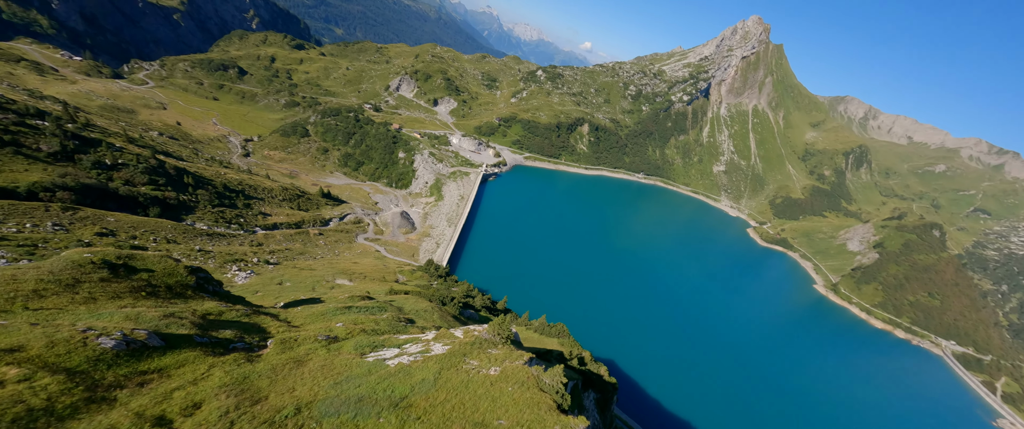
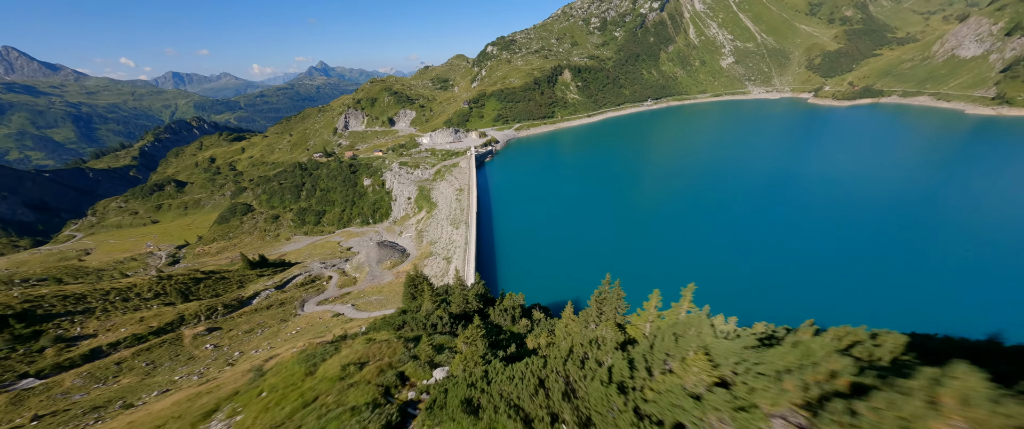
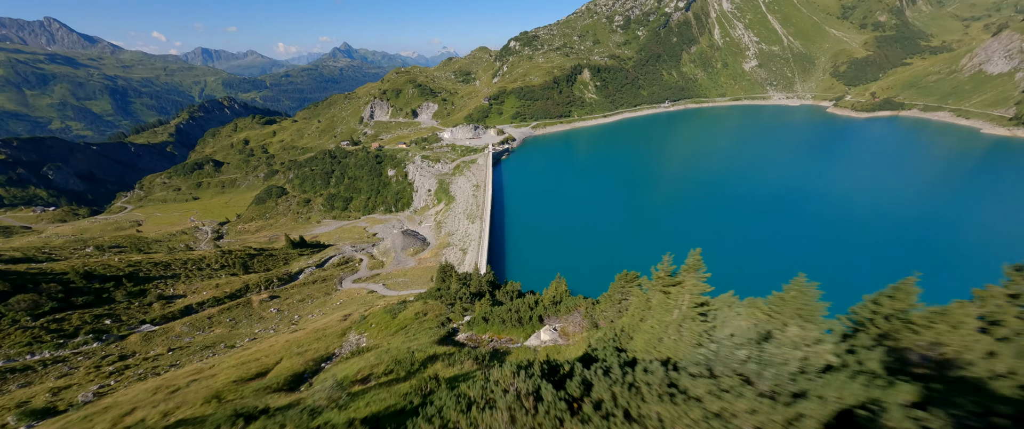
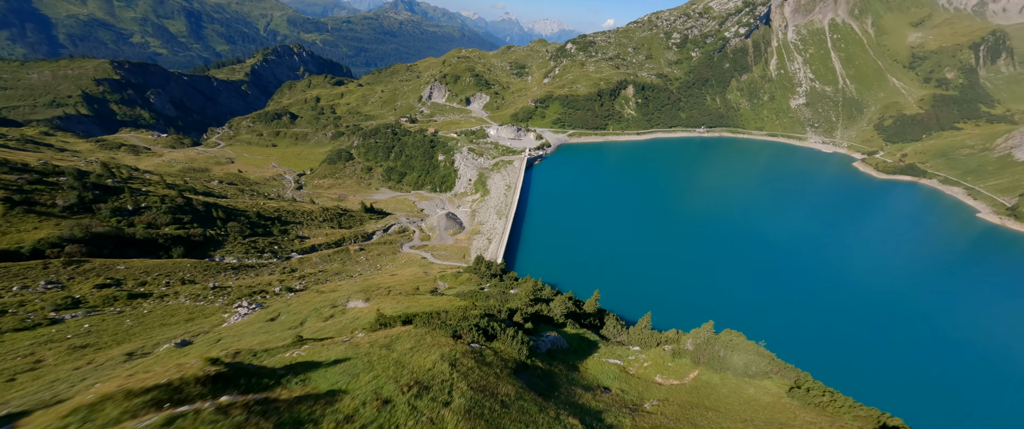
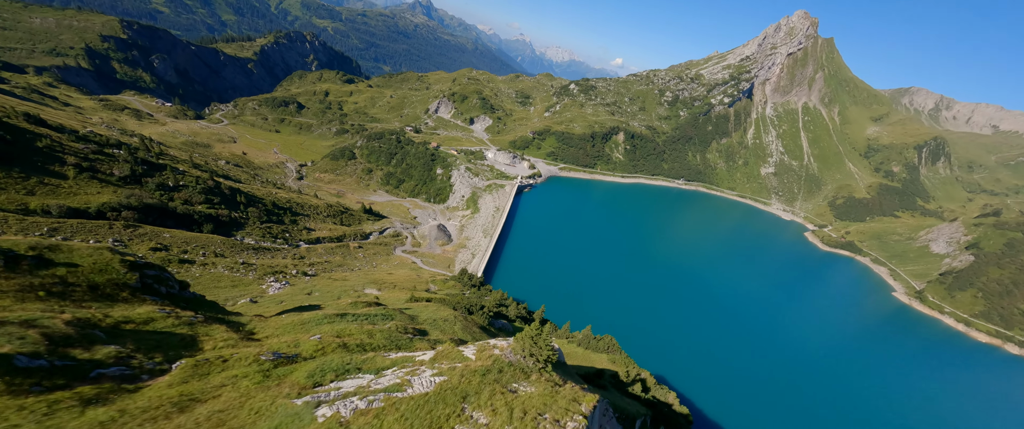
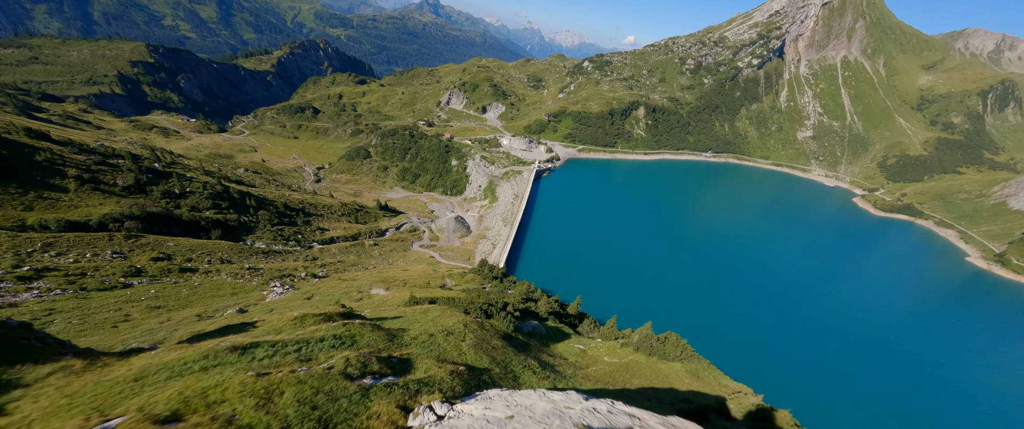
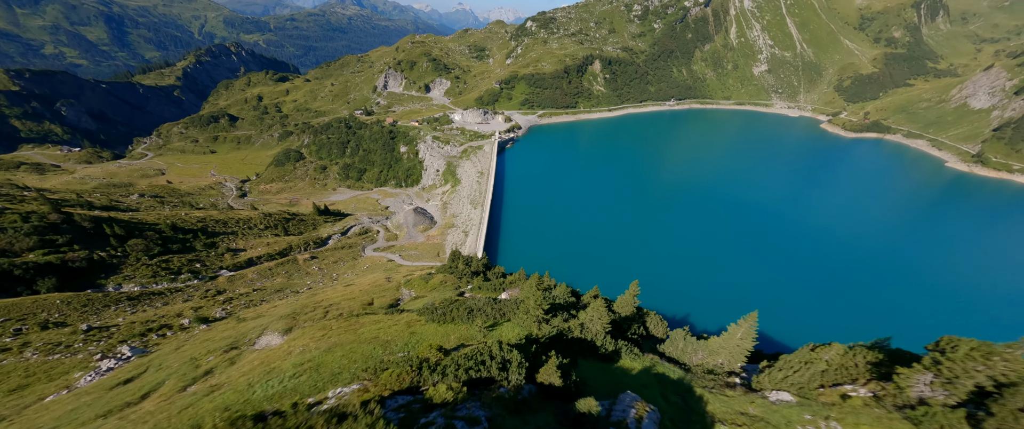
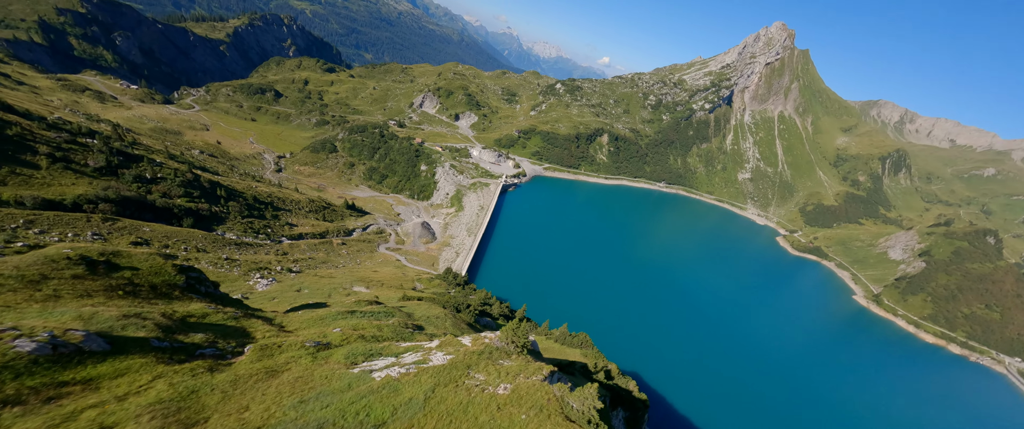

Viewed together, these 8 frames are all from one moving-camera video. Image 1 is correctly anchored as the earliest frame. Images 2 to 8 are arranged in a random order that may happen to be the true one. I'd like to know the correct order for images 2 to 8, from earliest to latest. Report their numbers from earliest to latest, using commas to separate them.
8, 5, 6, 4, 7, 3, 2
